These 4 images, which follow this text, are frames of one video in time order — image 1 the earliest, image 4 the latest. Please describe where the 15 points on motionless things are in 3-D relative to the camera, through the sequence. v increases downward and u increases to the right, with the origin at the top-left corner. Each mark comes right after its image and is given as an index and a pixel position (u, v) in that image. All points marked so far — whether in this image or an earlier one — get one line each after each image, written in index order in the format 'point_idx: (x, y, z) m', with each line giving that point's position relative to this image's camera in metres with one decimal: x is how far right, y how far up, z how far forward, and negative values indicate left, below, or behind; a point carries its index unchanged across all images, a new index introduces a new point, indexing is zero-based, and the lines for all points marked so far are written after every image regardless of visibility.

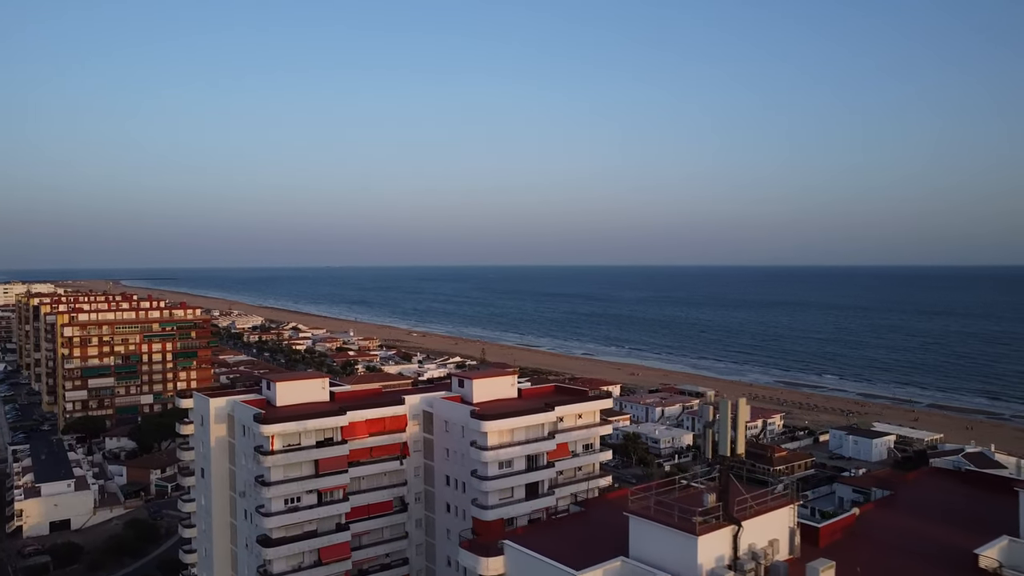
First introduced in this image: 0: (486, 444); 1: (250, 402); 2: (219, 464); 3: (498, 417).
0: (-0.7, -4.0, +17.6) m
1: (-7.2, -3.1, +18.9) m
2: (-8.1, -4.9, +19.1) m
3: (-0.4, -3.3, +17.6) m
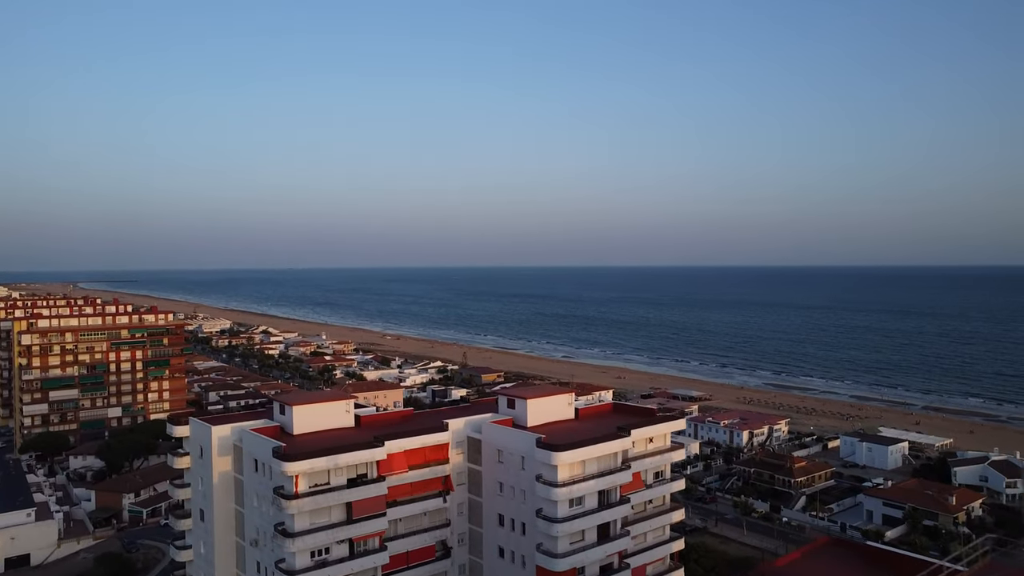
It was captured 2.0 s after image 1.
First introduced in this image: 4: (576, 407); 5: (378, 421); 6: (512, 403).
0: (+0.9, -4.0, +14.6) m
1: (-5.7, -3.2, +15.6) m
2: (-6.6, -5.0, +15.7) m
3: (+1.2, -3.4, +14.7) m
4: (+1.7, -3.1, +17.9) m
5: (-3.3, -3.3, +17.2) m
6: (0.0, -2.9, +17.2) m
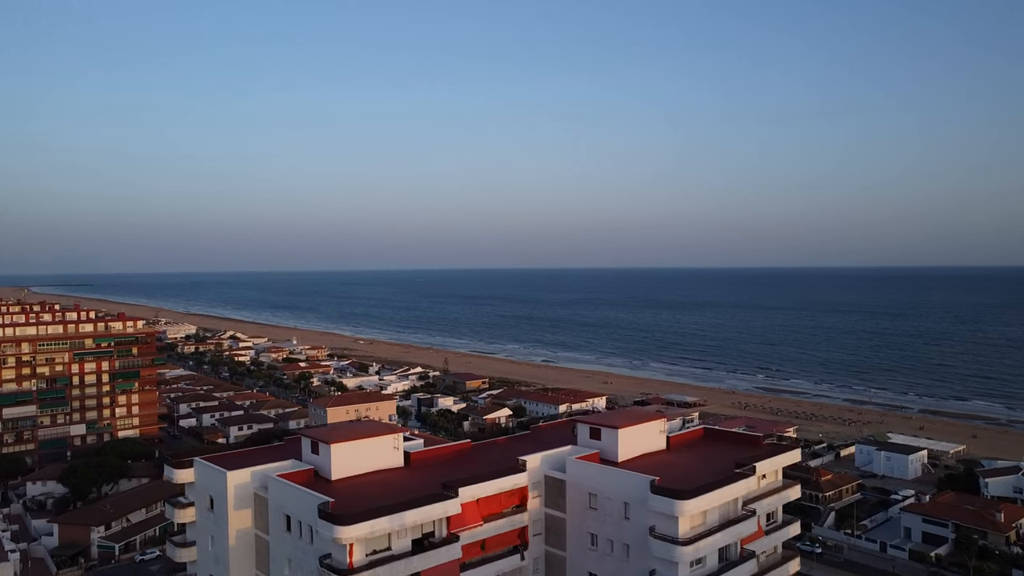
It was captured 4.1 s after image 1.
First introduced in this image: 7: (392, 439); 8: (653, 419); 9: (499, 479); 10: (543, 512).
0: (+2.7, -4.1, +11.5) m
1: (-3.9, -3.3, +12.2) m
2: (-4.8, -5.1, +12.3) m
3: (+3.0, -3.4, +11.6) m
4: (+3.3, -3.2, +14.8) m
5: (-1.6, -3.4, +13.8) m
6: (+1.7, -2.9, +14.0) m
7: (-2.3, -2.9, +13.2) m
8: (+2.9, -2.7, +14.4) m
9: (-0.3, -3.4, +12.4) m
10: (+0.6, -4.4, +13.5) m
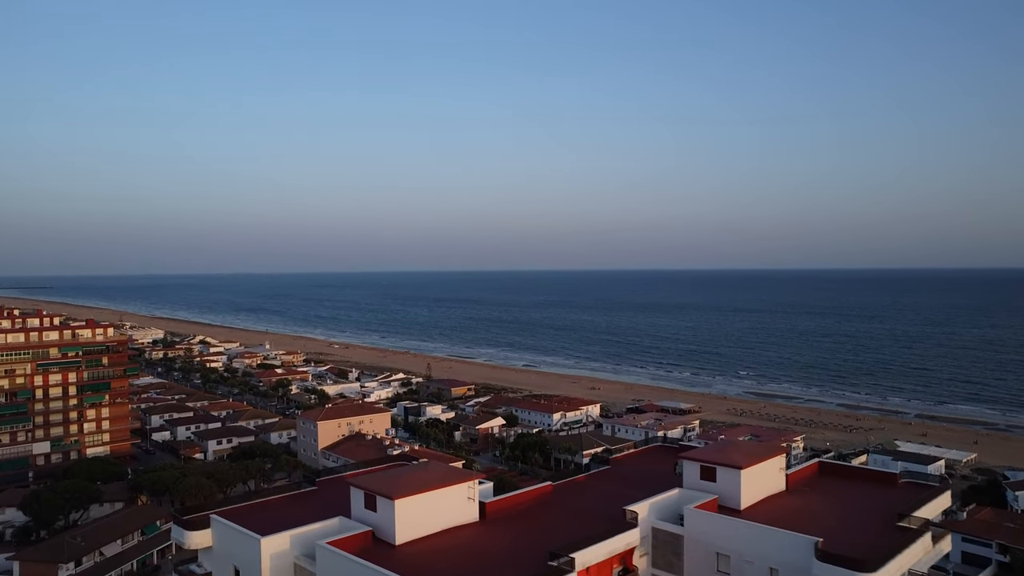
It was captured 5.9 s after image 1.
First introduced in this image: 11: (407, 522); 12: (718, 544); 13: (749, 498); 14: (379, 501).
0: (+4.4, -4.2, +8.9) m
1: (-2.2, -3.4, +9.3) m
2: (-3.2, -5.2, +9.4) m
3: (+4.7, -3.6, +9.0) m
4: (+4.8, -3.3, +12.3) m
5: (-0.1, -3.5, +11.1) m
6: (+3.3, -3.1, +11.4) m
7: (-0.7, -3.0, +10.5) m
8: (+4.5, -2.9, +11.9) m
9: (+1.4, -3.6, +9.7) m
10: (+2.2, -4.5, +10.8) m
11: (-1.4, -3.3, +9.7) m
12: (+3.0, -3.8, +10.2) m
13: (+3.9, -3.4, +11.3) m
14: (-1.9, -3.0, +9.8) m
